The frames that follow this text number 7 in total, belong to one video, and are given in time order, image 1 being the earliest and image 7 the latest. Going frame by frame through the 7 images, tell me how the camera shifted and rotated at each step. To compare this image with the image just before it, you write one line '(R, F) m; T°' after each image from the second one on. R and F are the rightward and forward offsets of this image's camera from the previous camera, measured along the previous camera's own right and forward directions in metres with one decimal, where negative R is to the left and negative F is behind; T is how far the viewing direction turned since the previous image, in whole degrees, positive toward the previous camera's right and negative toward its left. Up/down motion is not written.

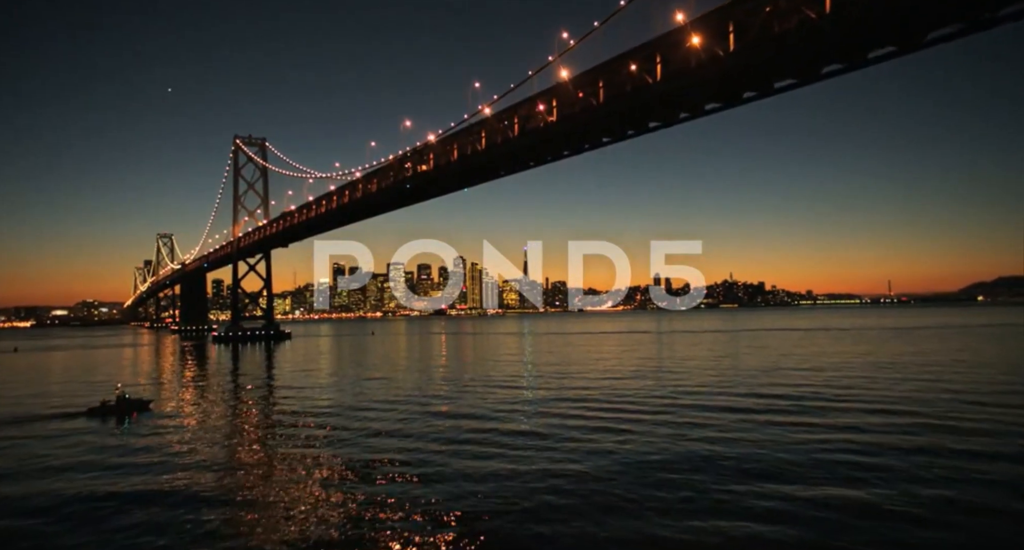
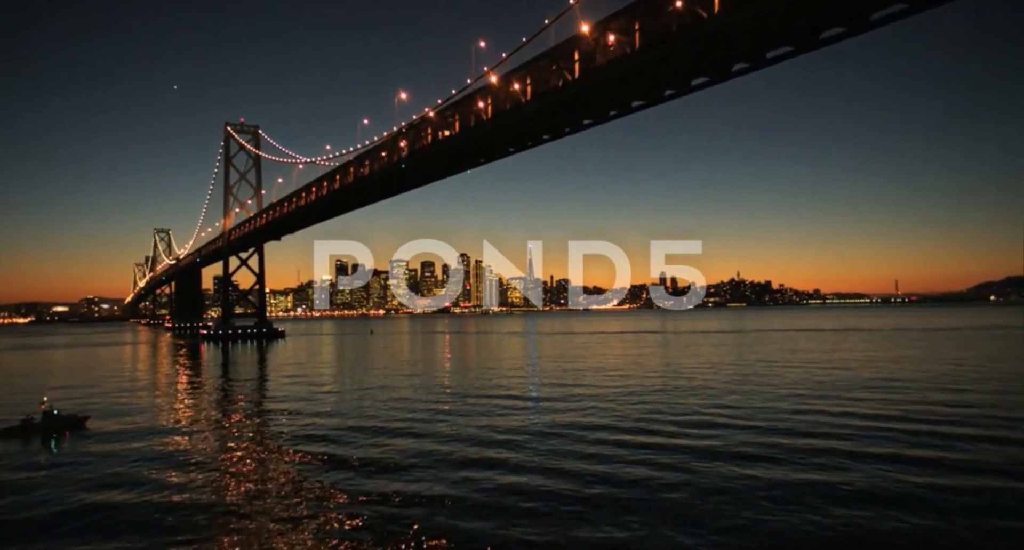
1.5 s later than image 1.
(-0.2, +3.7) m; 0°
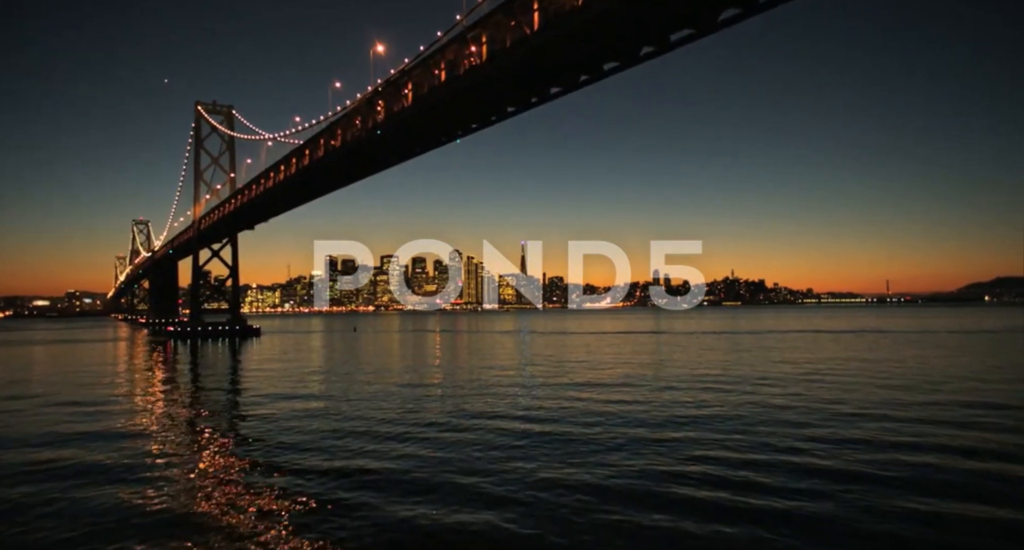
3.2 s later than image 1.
(-0.2, +4.6) m; +1°
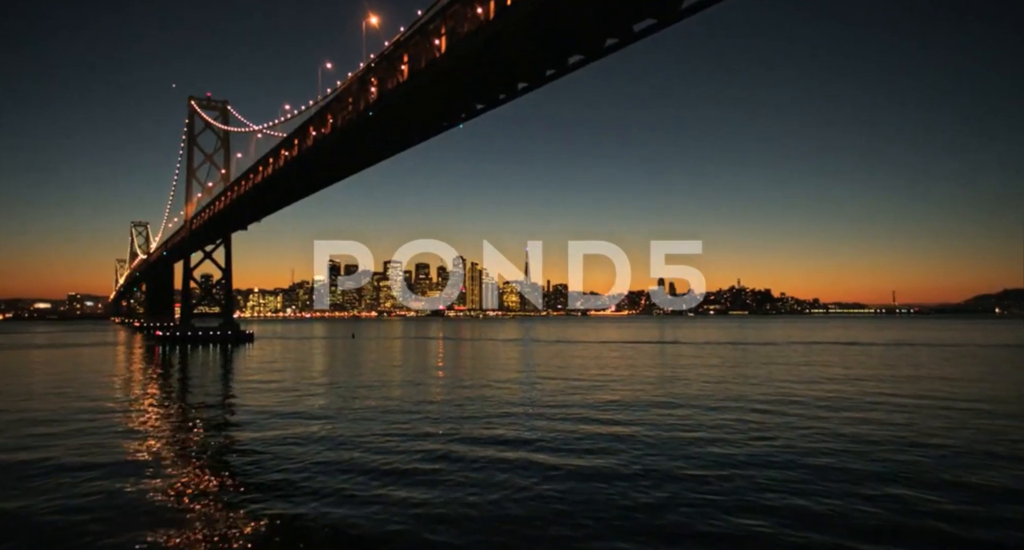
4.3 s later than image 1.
(-0.1, +2.7) m; 0°
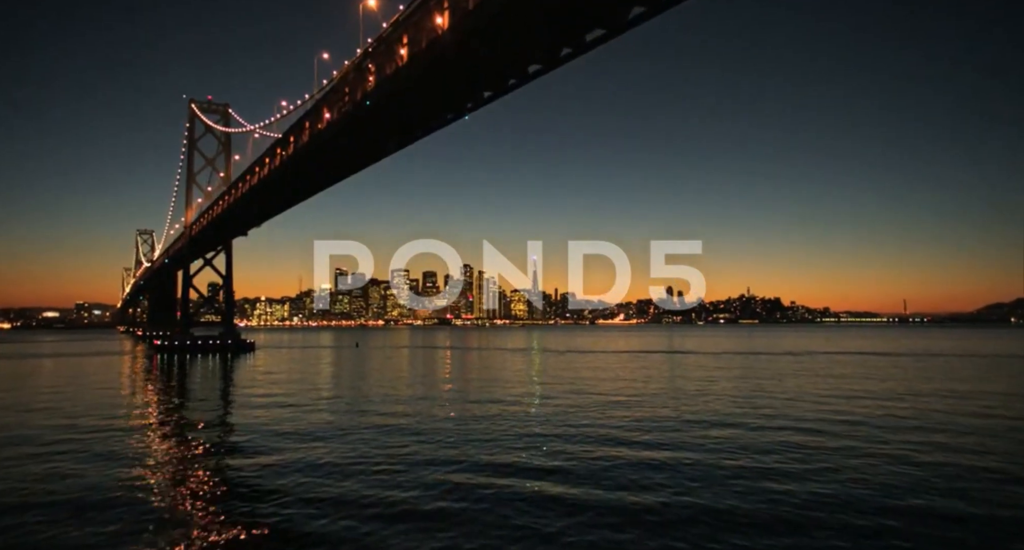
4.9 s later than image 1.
(-0.1, +1.8) m; -1°
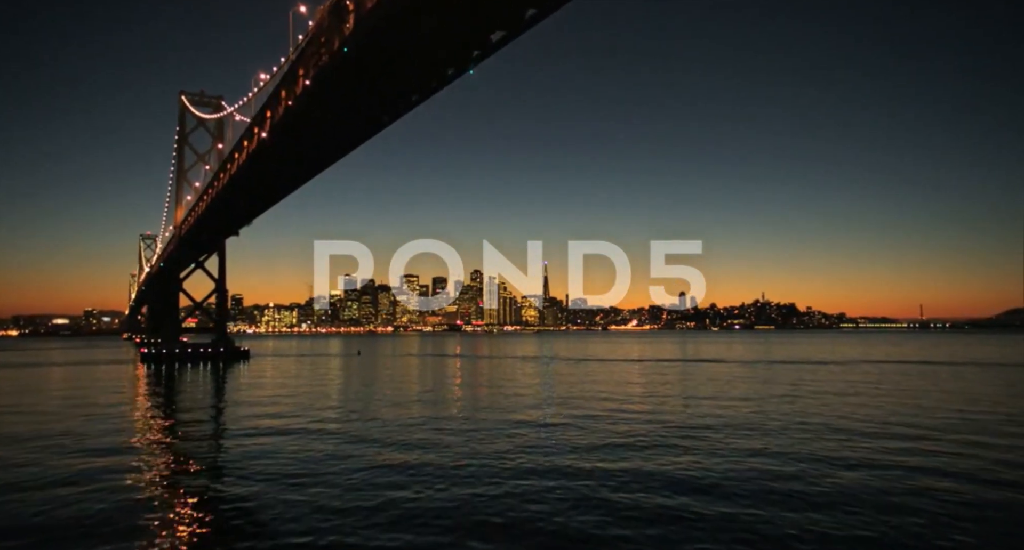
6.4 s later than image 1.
(-0.2, +4.0) m; -1°
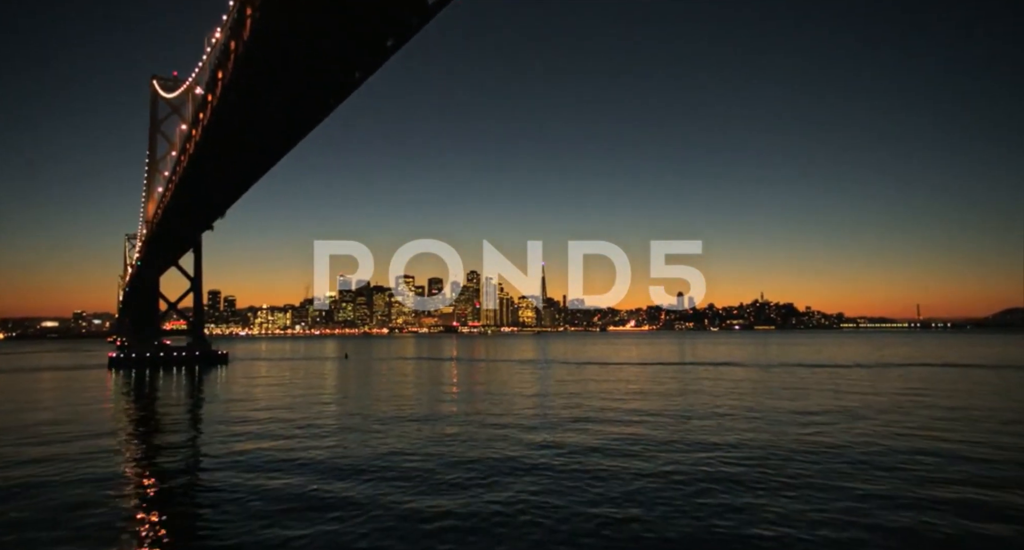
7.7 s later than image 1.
(-0.1, +3.6) m; 0°
